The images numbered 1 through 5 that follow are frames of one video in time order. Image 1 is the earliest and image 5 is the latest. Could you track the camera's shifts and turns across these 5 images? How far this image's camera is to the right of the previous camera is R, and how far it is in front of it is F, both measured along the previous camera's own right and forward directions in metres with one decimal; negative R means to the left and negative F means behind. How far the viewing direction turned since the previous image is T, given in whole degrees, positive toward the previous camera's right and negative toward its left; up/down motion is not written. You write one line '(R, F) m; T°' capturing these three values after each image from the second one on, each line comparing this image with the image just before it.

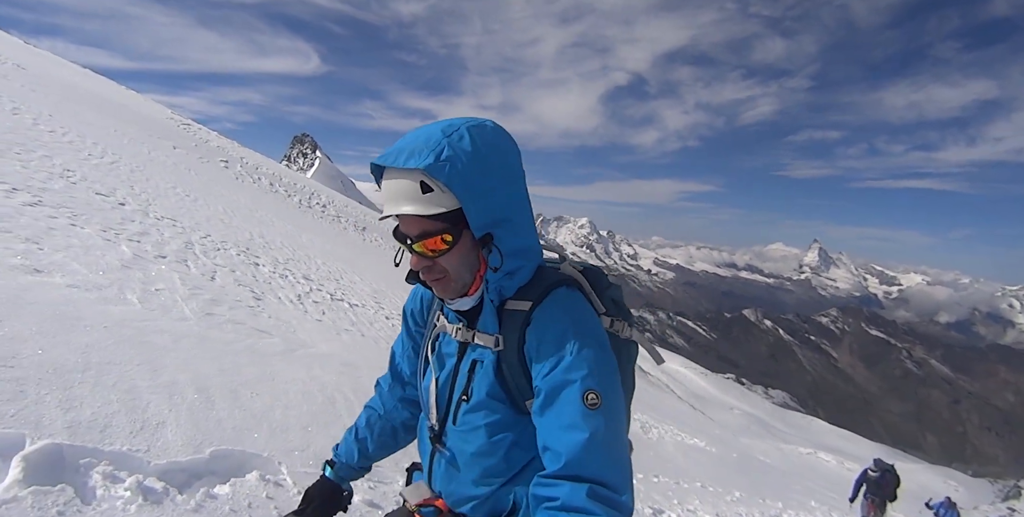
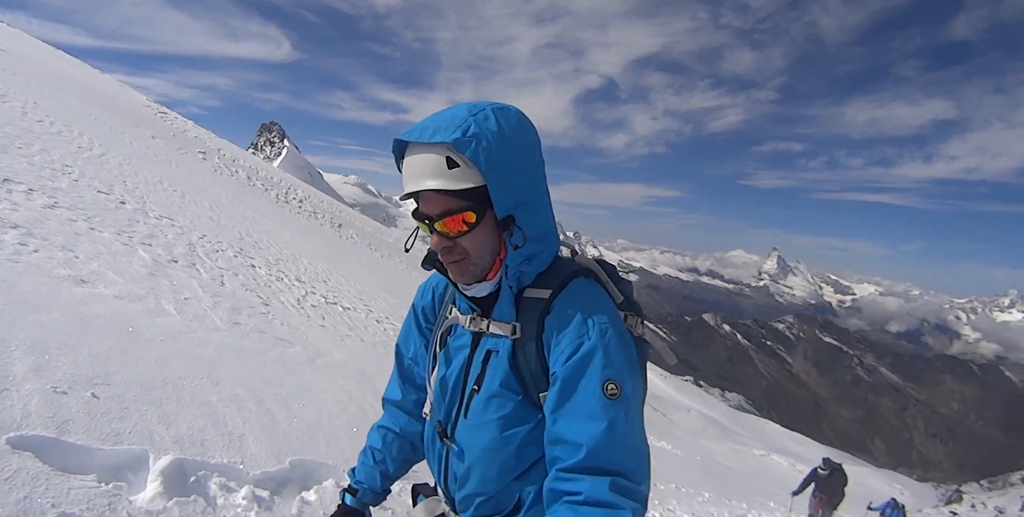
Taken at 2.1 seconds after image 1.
(-1.0, -0.8) m; +3°
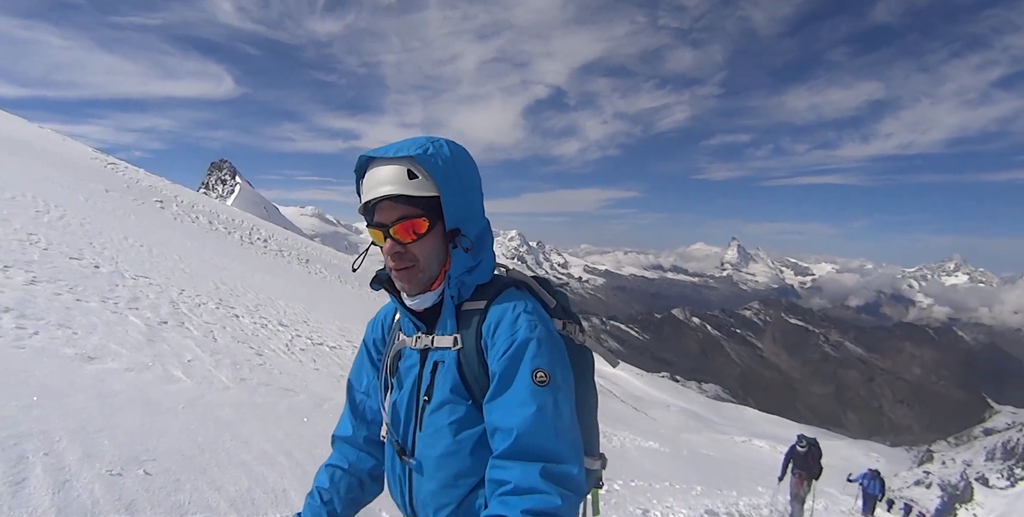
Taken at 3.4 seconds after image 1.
(-0.5, -0.6) m; +3°
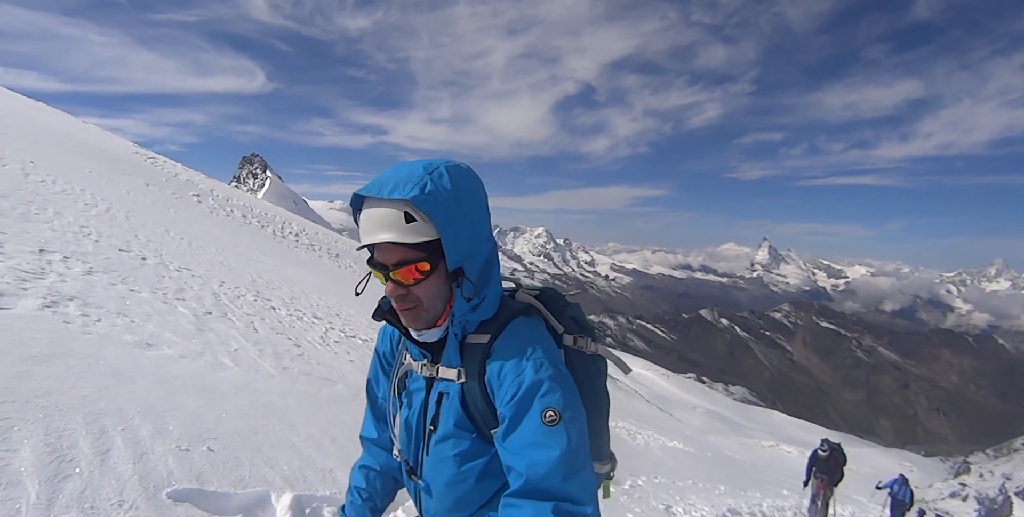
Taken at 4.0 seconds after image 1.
(-0.2, -0.4) m; -3°
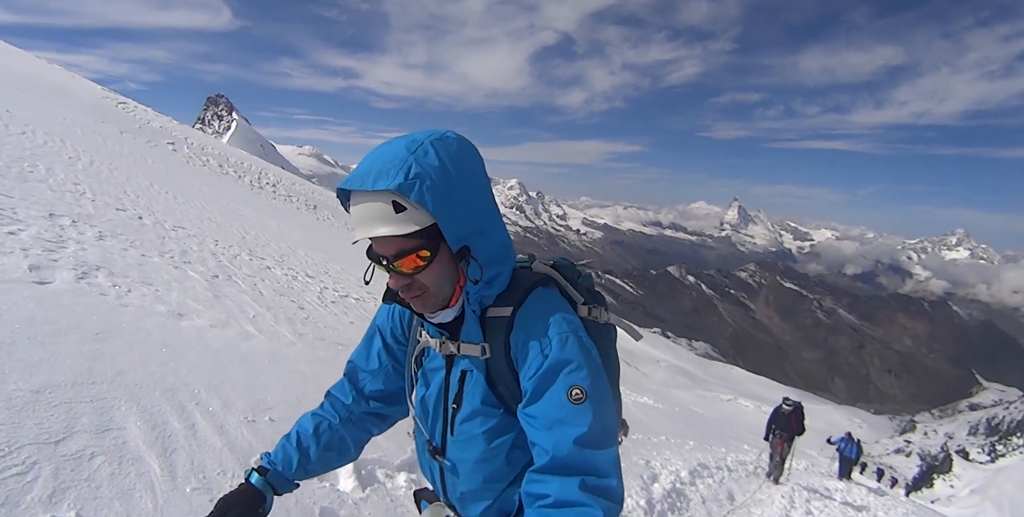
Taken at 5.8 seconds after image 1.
(-0.8, -0.7) m; +3°
